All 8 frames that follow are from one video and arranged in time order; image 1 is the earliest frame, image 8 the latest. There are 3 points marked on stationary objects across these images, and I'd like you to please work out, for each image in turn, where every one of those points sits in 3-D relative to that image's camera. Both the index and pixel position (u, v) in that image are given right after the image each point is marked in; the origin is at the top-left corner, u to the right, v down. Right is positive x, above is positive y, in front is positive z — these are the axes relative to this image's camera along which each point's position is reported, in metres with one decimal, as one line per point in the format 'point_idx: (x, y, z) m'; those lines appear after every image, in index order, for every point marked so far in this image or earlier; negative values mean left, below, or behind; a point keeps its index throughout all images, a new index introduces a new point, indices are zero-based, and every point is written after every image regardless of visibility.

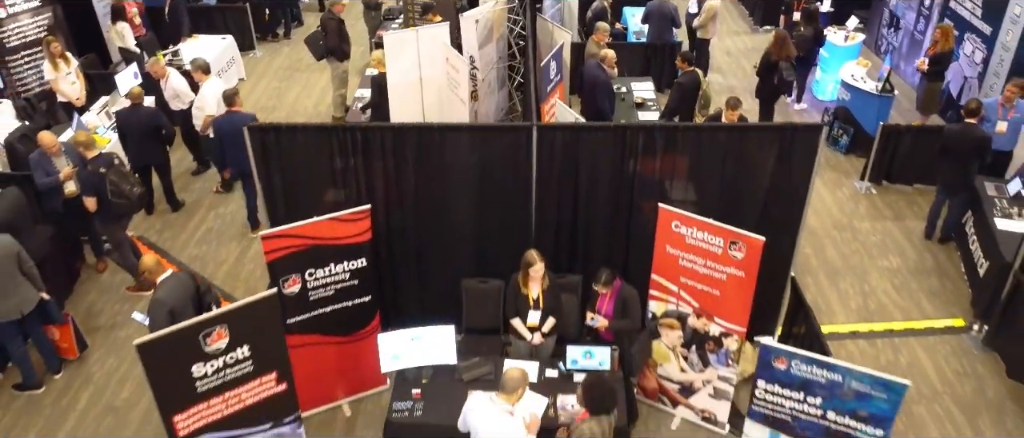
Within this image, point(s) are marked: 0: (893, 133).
0: (+3.0, +0.7, +7.1) m
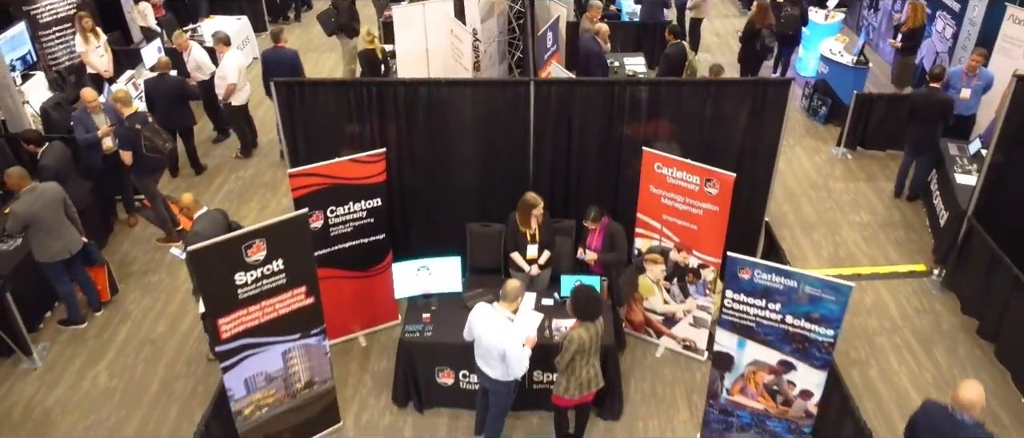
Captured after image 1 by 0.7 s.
0: (+3.0, +1.0, +7.6) m
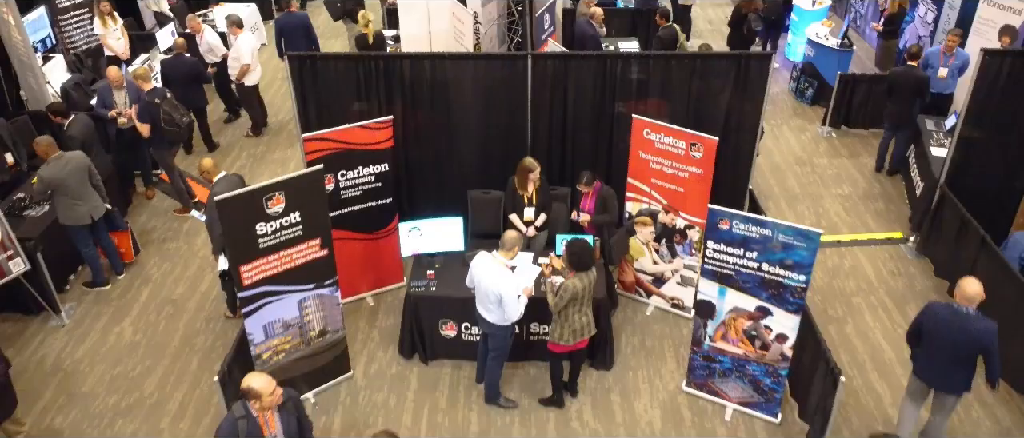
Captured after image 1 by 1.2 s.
0: (+3.0, +1.2, +8.0) m
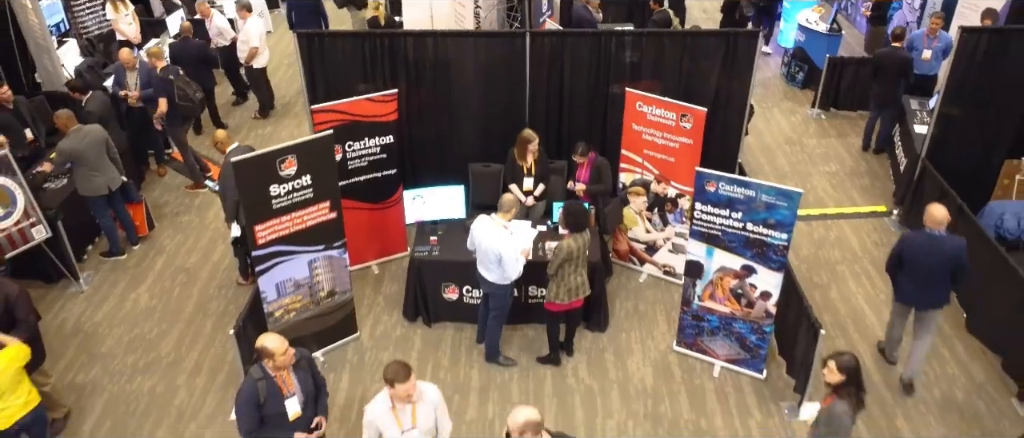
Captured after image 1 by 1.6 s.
0: (+3.0, +1.4, +8.3) m
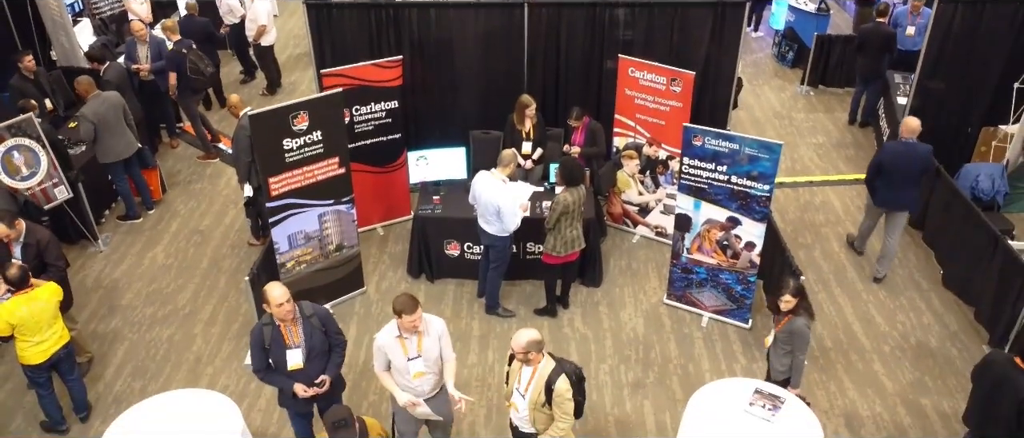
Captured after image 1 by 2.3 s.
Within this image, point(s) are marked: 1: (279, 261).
0: (+3.0, +1.7, +8.6) m
1: (-1.4, -0.2, +5.3) m
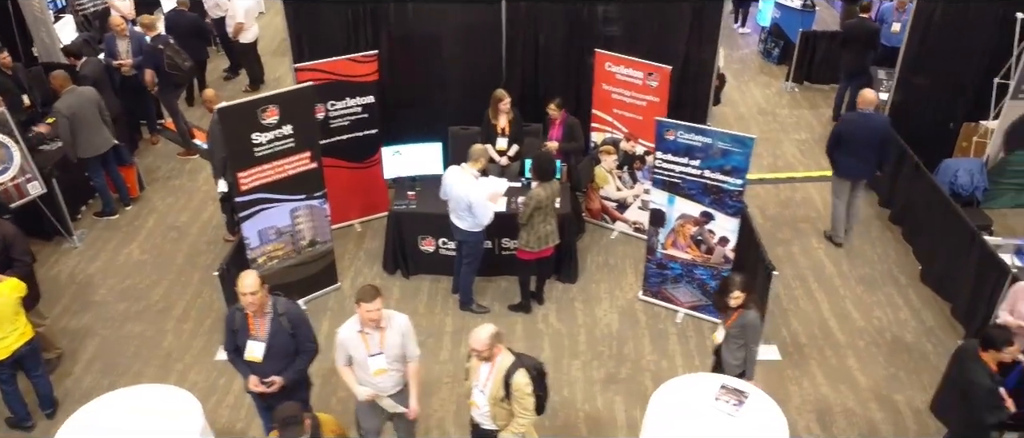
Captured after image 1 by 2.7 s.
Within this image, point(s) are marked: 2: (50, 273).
0: (+2.8, +1.7, +8.5) m
1: (-1.5, -0.2, +5.3) m
2: (-3.1, -0.4, +6.1) m
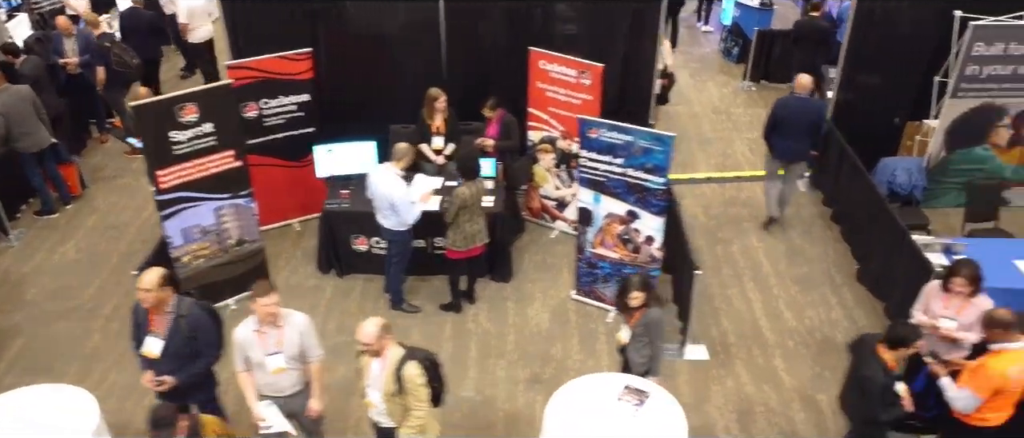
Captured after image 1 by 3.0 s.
0: (+2.4, +1.7, +8.5) m
1: (-2.0, -0.2, +5.2) m
2: (-3.5, -0.4, +6.0) m
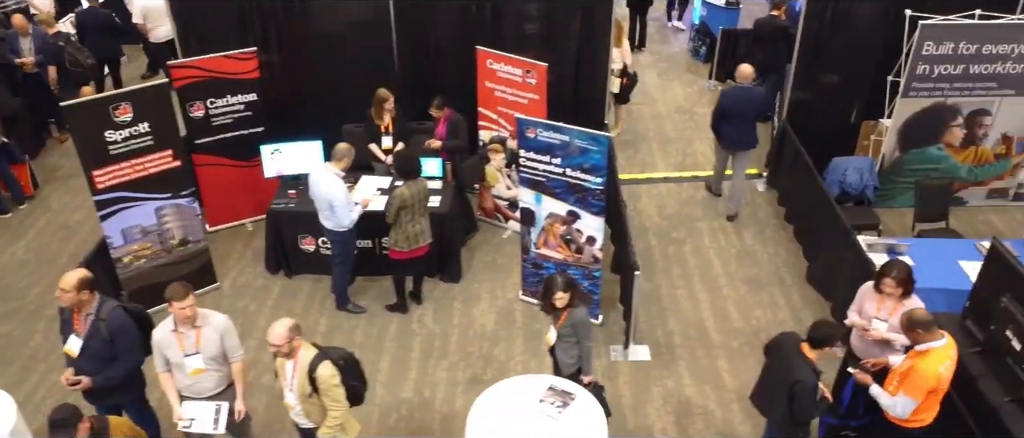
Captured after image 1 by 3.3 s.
0: (+2.0, +1.7, +8.4) m
1: (-2.3, -0.2, +5.2) m
2: (-3.9, -0.4, +6.0) m
